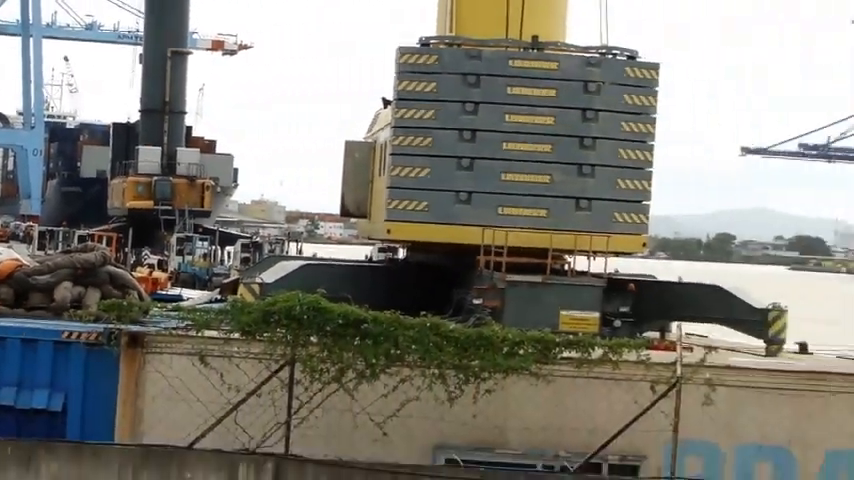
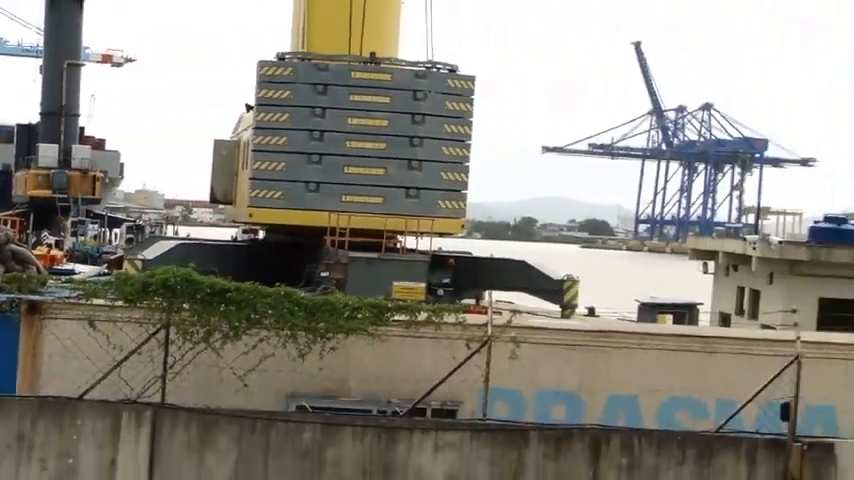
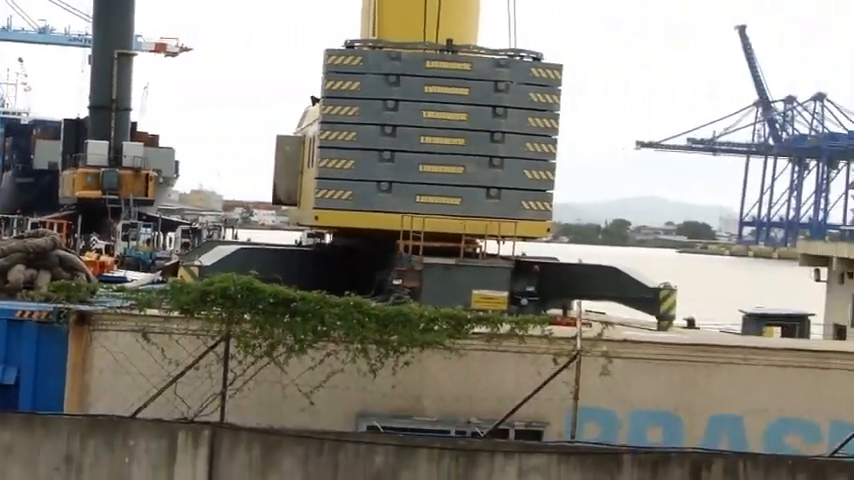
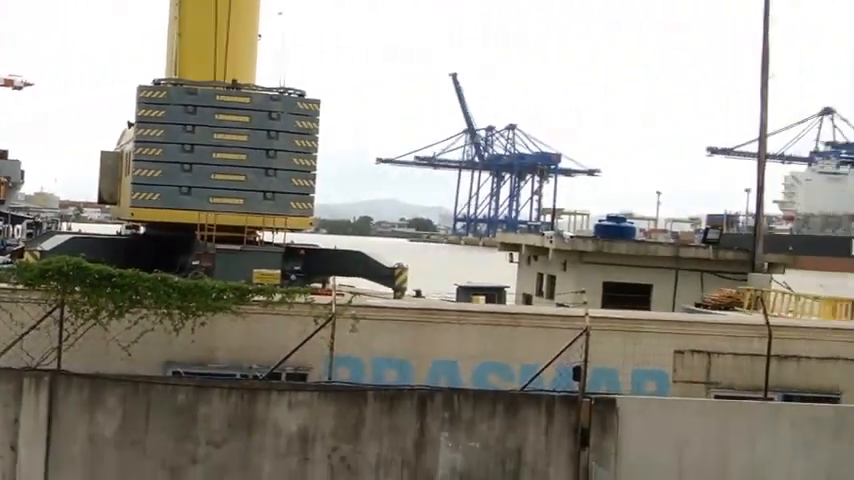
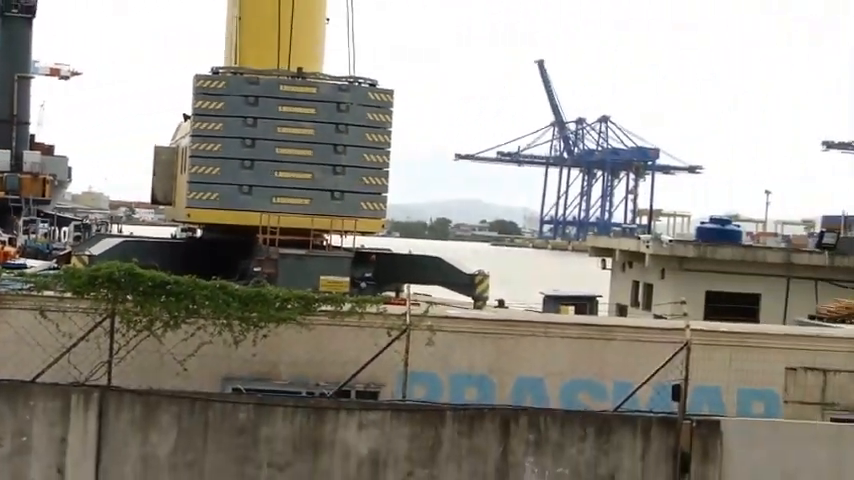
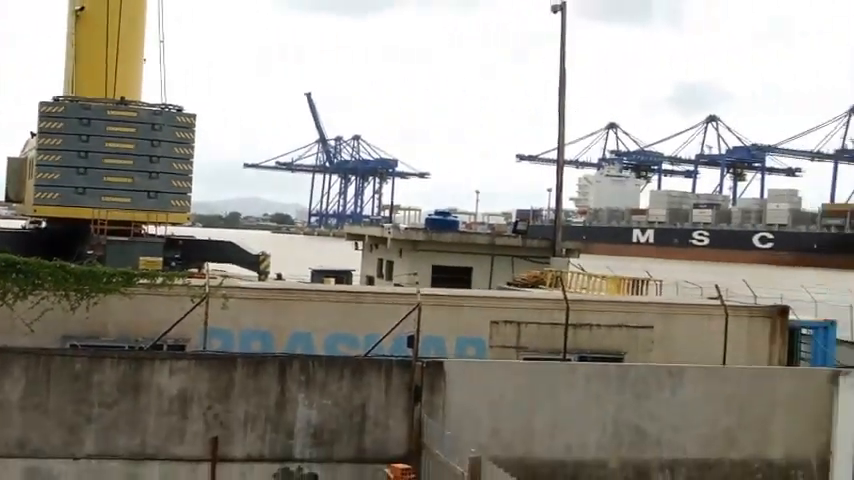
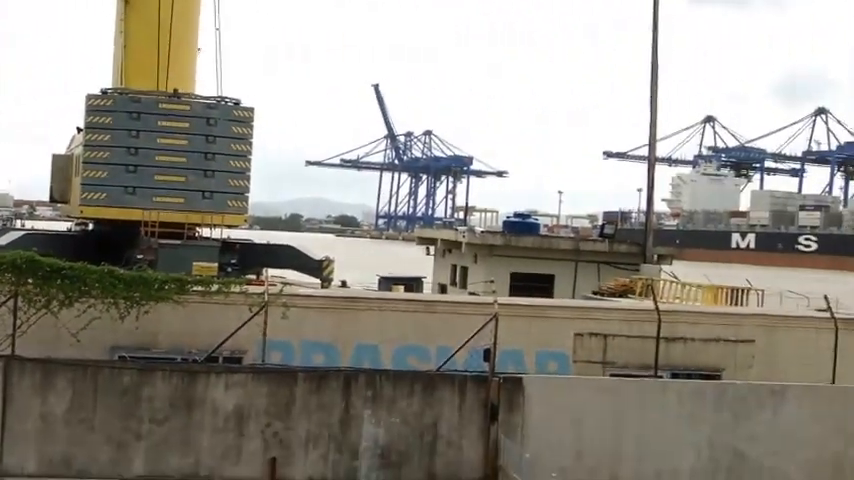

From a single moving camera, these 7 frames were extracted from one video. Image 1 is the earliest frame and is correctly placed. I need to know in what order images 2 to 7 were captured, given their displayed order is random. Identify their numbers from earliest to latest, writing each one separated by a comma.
3, 2, 5, 4, 7, 6
